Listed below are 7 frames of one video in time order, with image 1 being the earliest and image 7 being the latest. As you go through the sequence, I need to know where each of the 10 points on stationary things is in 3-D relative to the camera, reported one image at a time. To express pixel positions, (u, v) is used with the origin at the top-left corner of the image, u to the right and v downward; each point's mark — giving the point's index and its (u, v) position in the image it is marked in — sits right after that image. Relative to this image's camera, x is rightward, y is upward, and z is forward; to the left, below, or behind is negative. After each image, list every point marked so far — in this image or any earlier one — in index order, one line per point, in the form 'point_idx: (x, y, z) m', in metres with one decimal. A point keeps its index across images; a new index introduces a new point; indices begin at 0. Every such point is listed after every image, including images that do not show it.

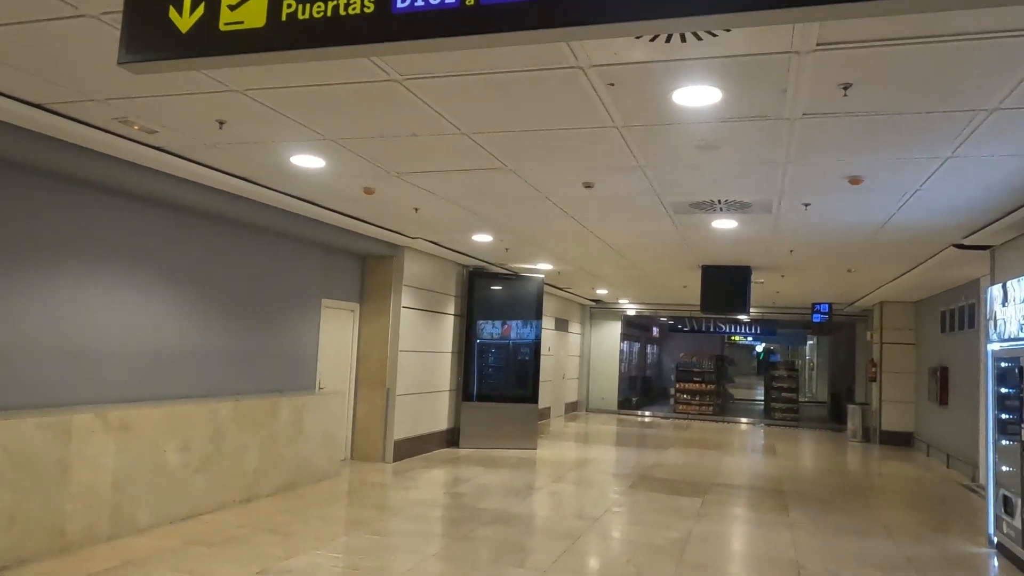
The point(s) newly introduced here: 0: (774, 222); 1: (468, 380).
0: (+2.3, +0.6, +6.6) m
1: (-0.5, -1.3, +10.6) m
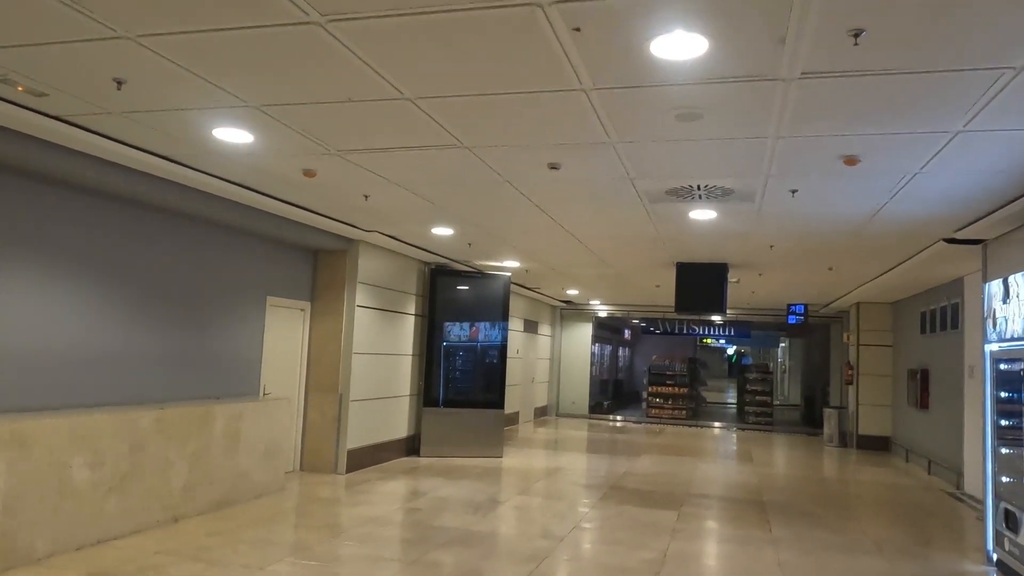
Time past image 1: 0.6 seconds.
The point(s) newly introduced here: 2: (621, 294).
0: (+2.0, +0.6, +6.1) m
1: (-1.0, -1.3, +10.0) m
2: (+2.0, -0.1, +13.9) m
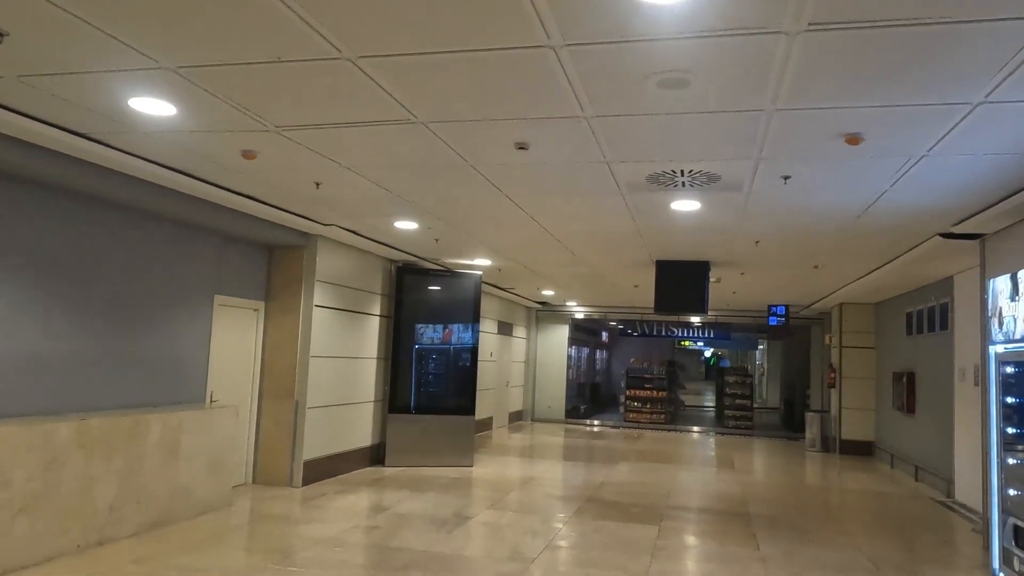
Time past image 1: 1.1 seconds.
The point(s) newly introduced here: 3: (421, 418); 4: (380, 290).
0: (+1.7, +0.6, +5.6) m
1: (-1.3, -1.3, +9.5) m
2: (+1.5, -0.1, +13.5) m
3: (-1.1, -1.6, +9.5) m
4: (-1.6, 0.0, +9.4) m
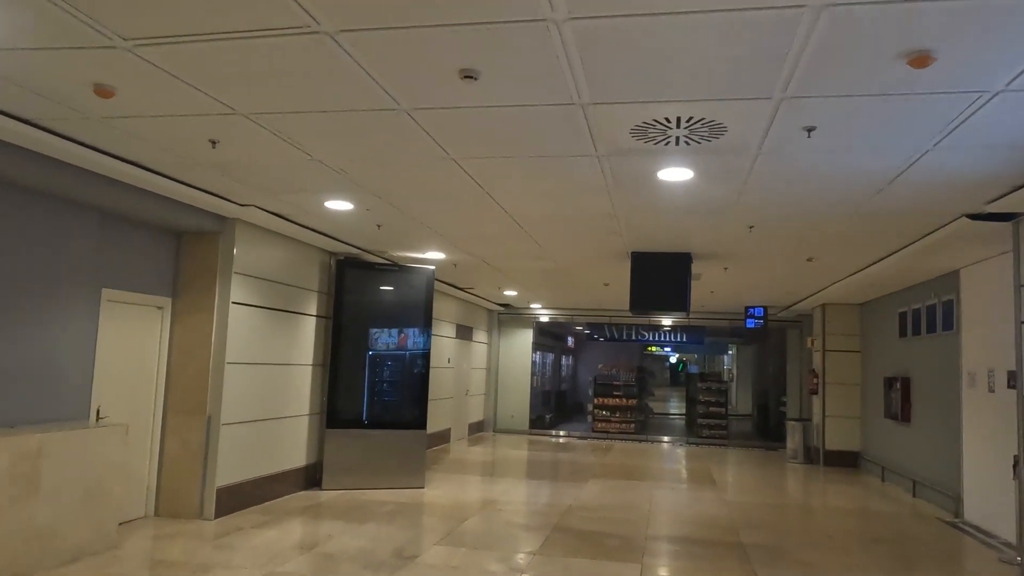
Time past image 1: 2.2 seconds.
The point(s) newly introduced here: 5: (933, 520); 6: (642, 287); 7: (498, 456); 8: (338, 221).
0: (+1.4, +0.7, +4.6) m
1: (-1.8, -1.2, +8.3) m
2: (+0.9, -0.1, +12.4) m
3: (-1.6, -1.6, +8.3) m
4: (-2.1, 0.0, +8.2) m
5: (+4.4, -2.4, +7.8) m
6: (+1.3, 0.0, +7.7) m
7: (-0.2, -2.7, +12.2) m
8: (-1.5, +0.6, +6.7) m
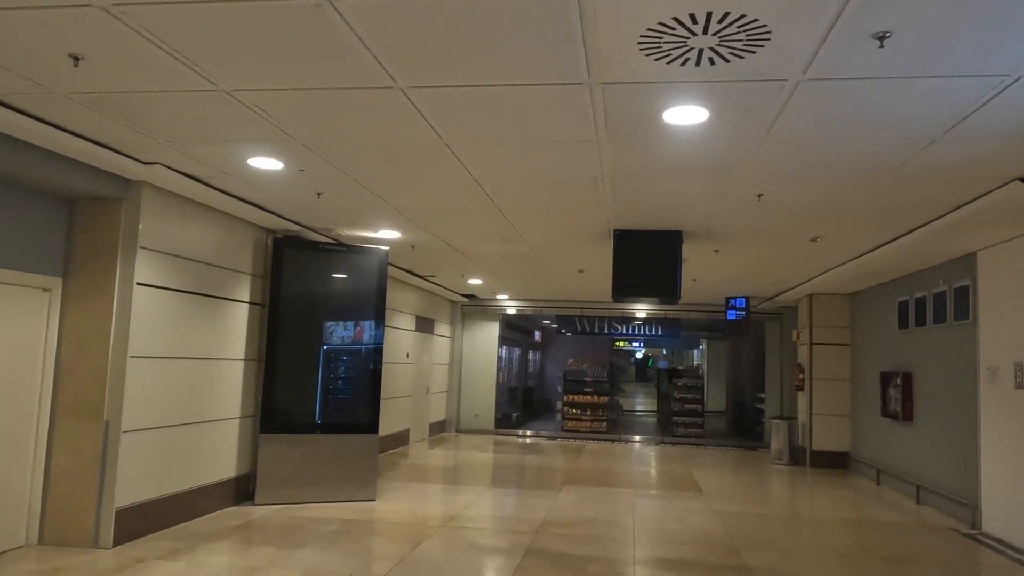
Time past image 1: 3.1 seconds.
0: (+1.3, +0.9, +3.6) m
1: (-2.1, -1.1, +7.1) m
2: (+0.3, +0.1, +11.4) m
3: (-1.9, -1.4, +7.2) m
4: (-2.4, +0.2, +7.1) m
5: (+4.0, -2.3, +7.0) m
6: (+1.0, +0.2, +6.7) m
7: (-0.8, -2.5, +11.1) m
8: (-1.8, +0.7, +5.6) m
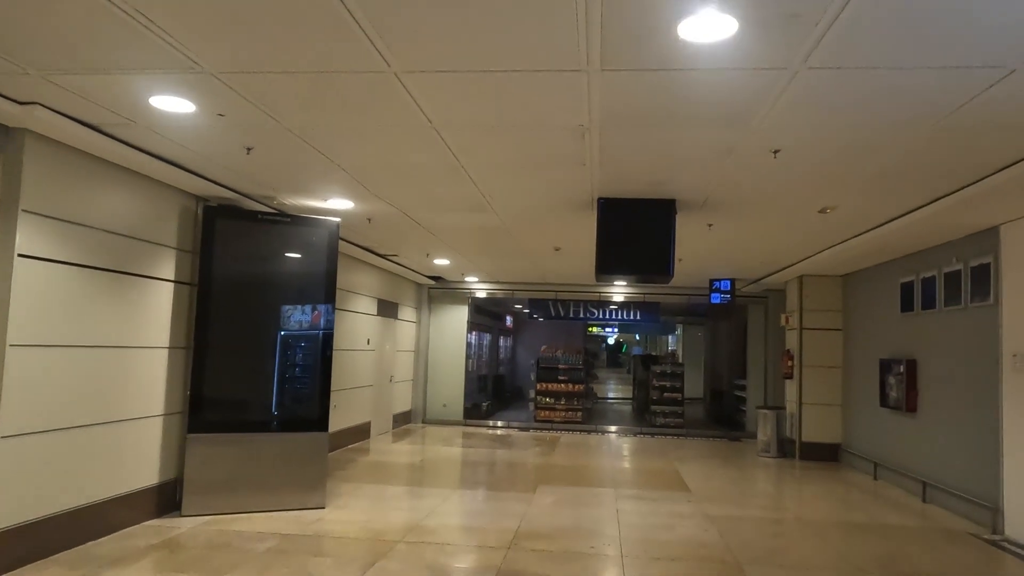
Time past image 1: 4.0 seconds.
0: (+1.1, +1.0, +2.8) m
1: (-2.4, -0.9, +6.2) m
2: (-0.1, +0.3, +10.5) m
3: (-2.1, -1.2, +6.2) m
4: (-2.7, +0.4, +6.1) m
5: (+3.8, -2.1, +6.3) m
6: (+0.8, +0.3, +5.9) m
7: (-1.2, -2.3, +10.2) m
8: (-2.0, +0.9, +4.6) m
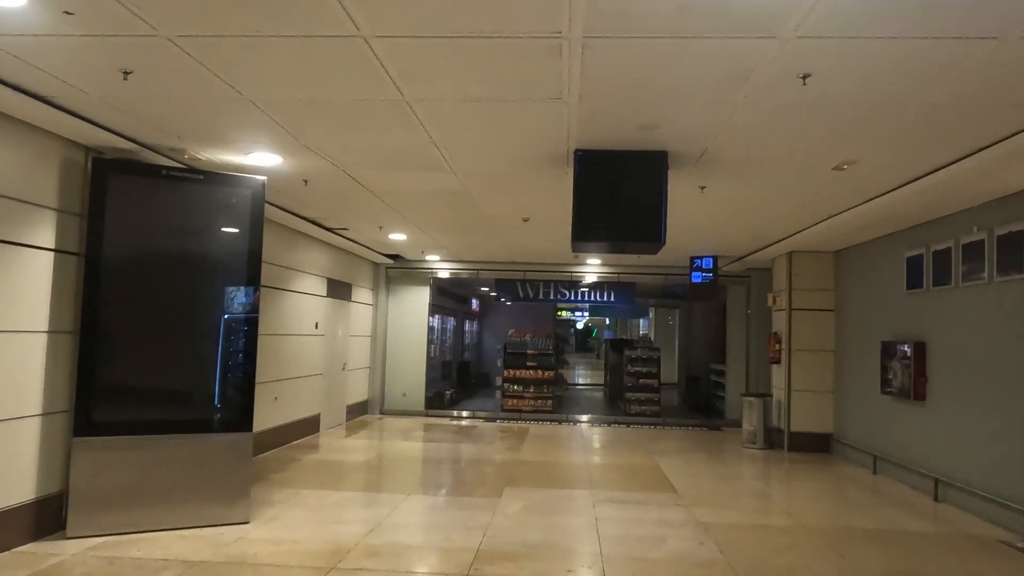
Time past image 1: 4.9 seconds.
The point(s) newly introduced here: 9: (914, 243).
0: (+1.0, +1.1, +1.8) m
1: (-2.6, -0.7, +5.1) m
2: (-0.5, +0.6, +9.5) m
3: (-2.4, -1.0, +5.2) m
4: (-2.9, +0.6, +4.9) m
5: (+3.5, -1.9, +5.5) m
6: (+0.5, +0.5, +4.9) m
7: (-1.6, -2.0, +9.2) m
8: (-2.2, +1.1, +3.5) m
9: (+4.0, +0.4, +7.5) m
